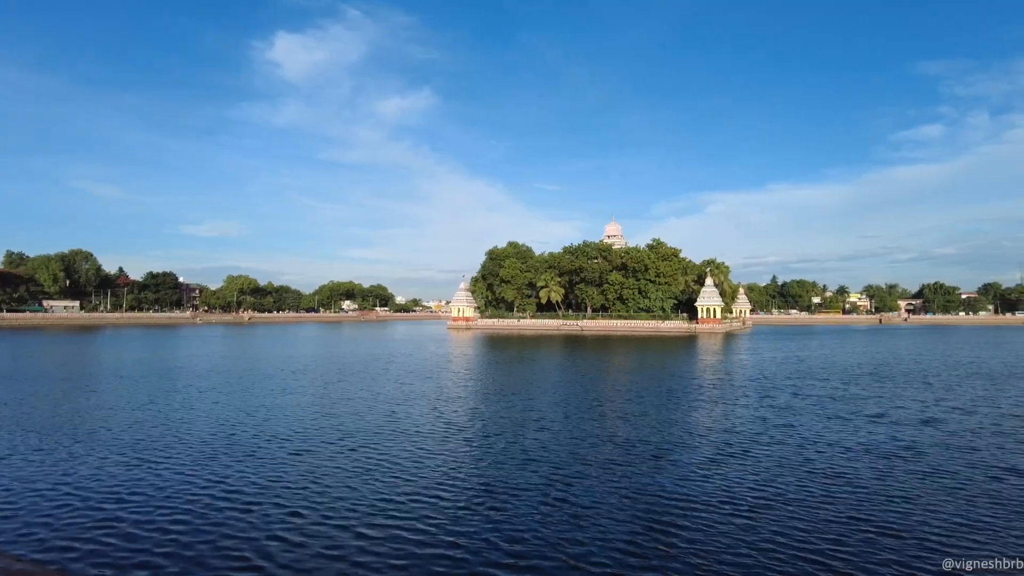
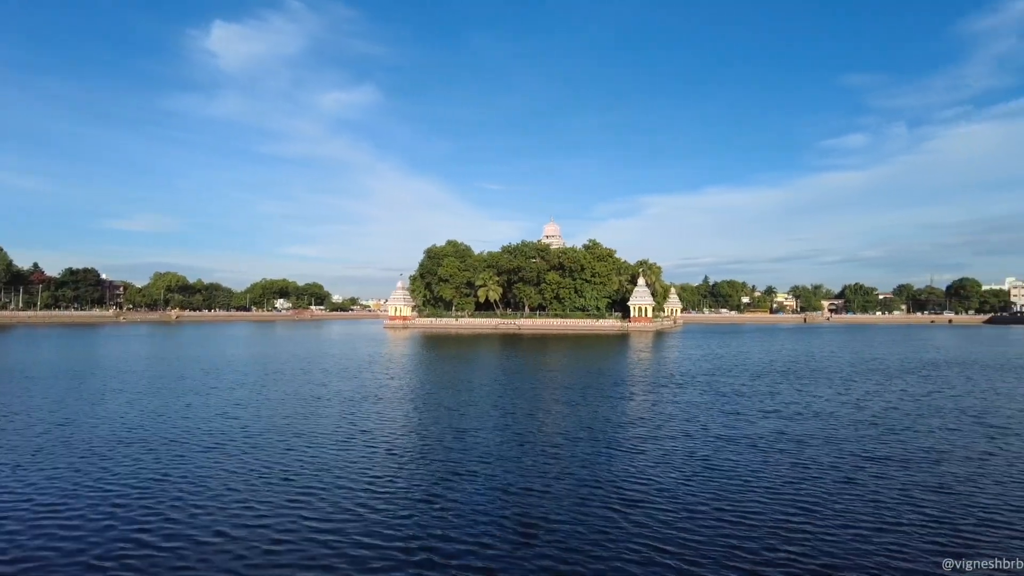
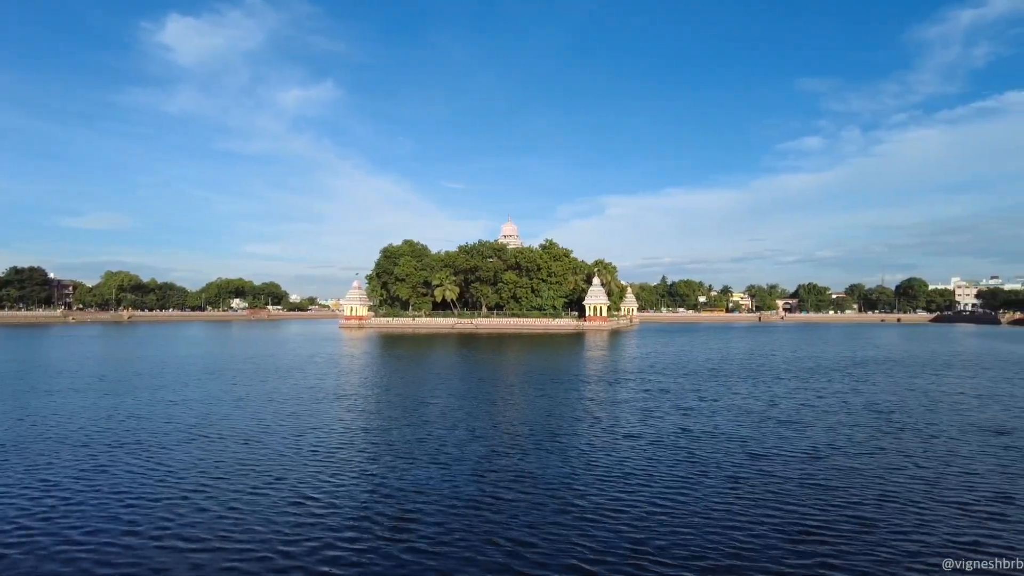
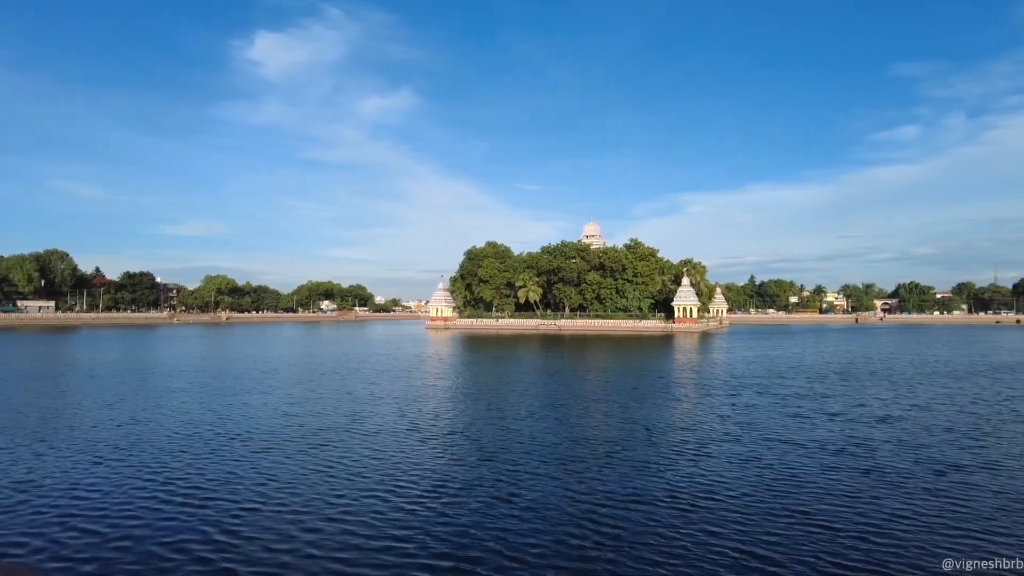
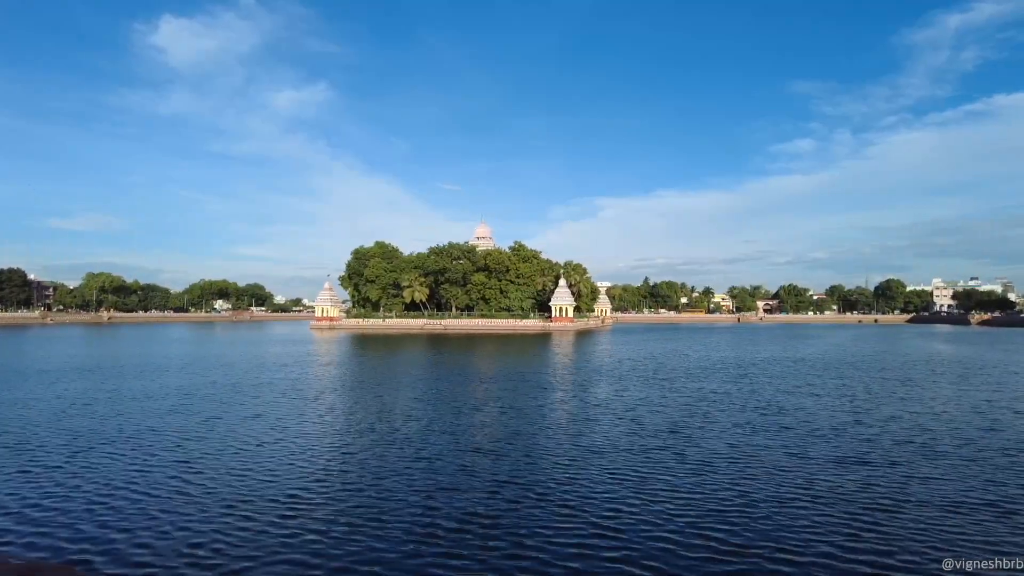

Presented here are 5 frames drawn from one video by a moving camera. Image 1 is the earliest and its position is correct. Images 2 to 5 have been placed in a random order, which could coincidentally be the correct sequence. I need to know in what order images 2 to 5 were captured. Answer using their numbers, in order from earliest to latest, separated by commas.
4, 2, 3, 5
